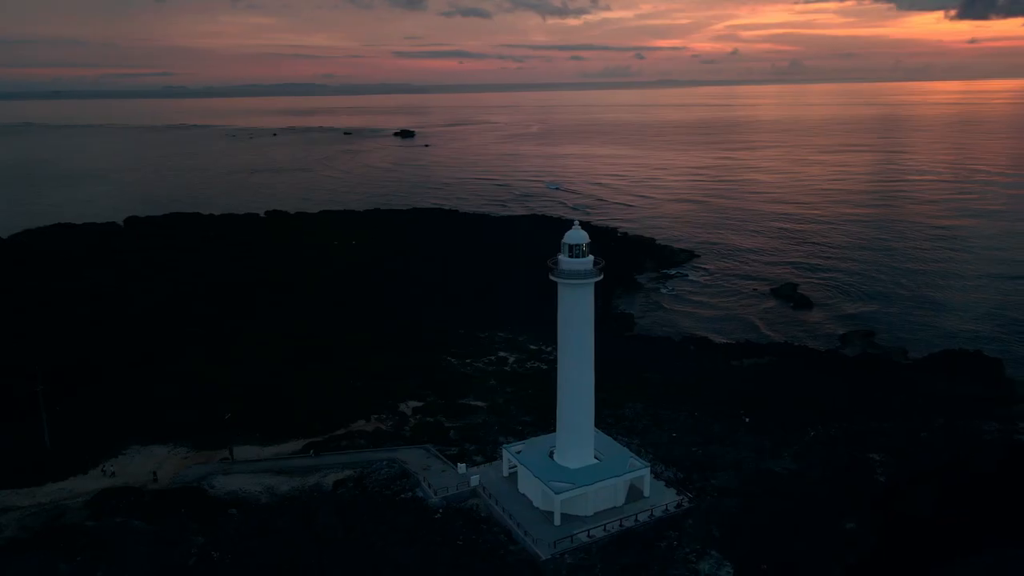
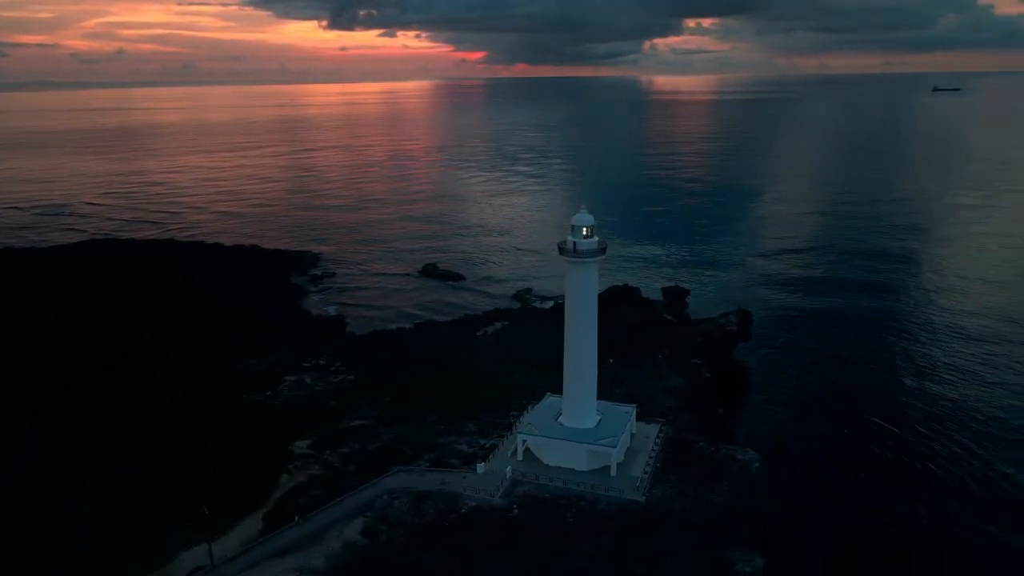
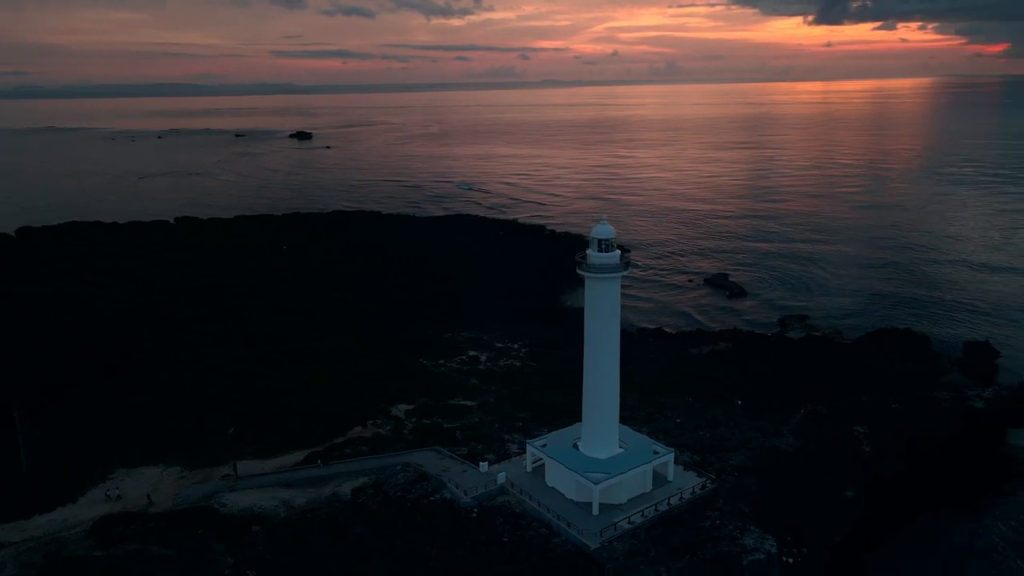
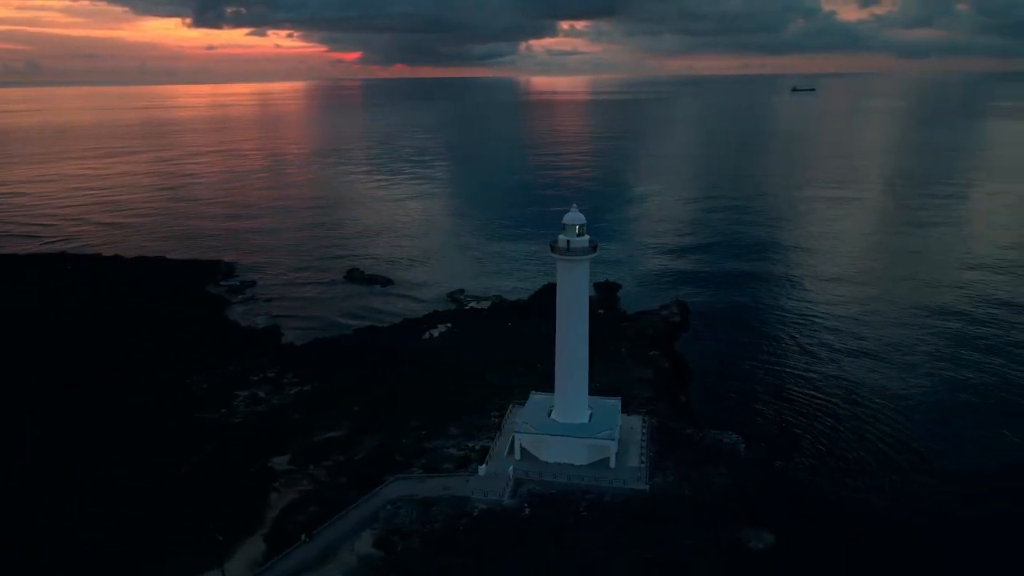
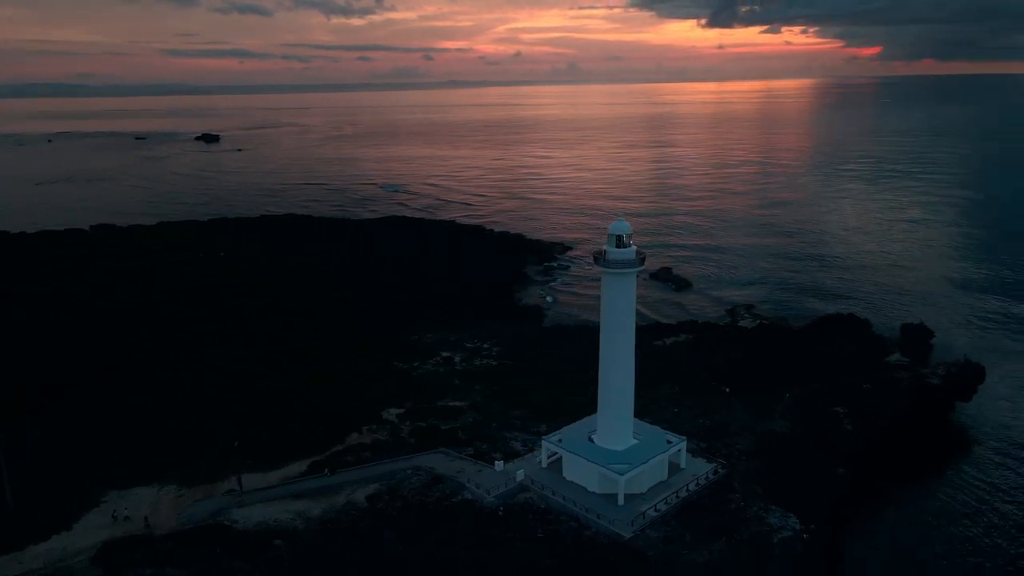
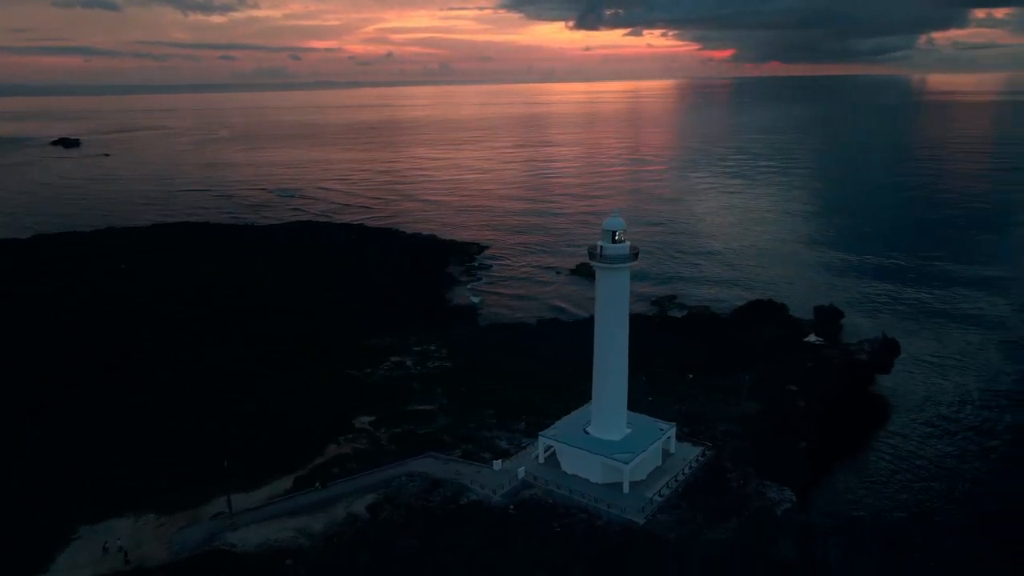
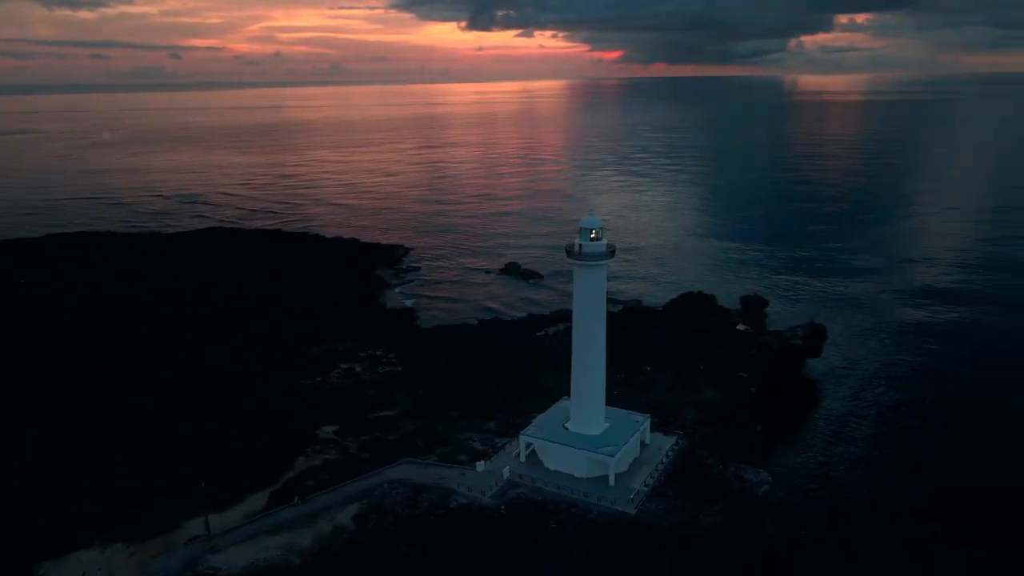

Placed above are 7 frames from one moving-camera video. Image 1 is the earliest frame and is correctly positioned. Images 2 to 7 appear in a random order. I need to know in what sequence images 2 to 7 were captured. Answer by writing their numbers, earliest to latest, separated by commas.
3, 5, 6, 7, 2, 4
